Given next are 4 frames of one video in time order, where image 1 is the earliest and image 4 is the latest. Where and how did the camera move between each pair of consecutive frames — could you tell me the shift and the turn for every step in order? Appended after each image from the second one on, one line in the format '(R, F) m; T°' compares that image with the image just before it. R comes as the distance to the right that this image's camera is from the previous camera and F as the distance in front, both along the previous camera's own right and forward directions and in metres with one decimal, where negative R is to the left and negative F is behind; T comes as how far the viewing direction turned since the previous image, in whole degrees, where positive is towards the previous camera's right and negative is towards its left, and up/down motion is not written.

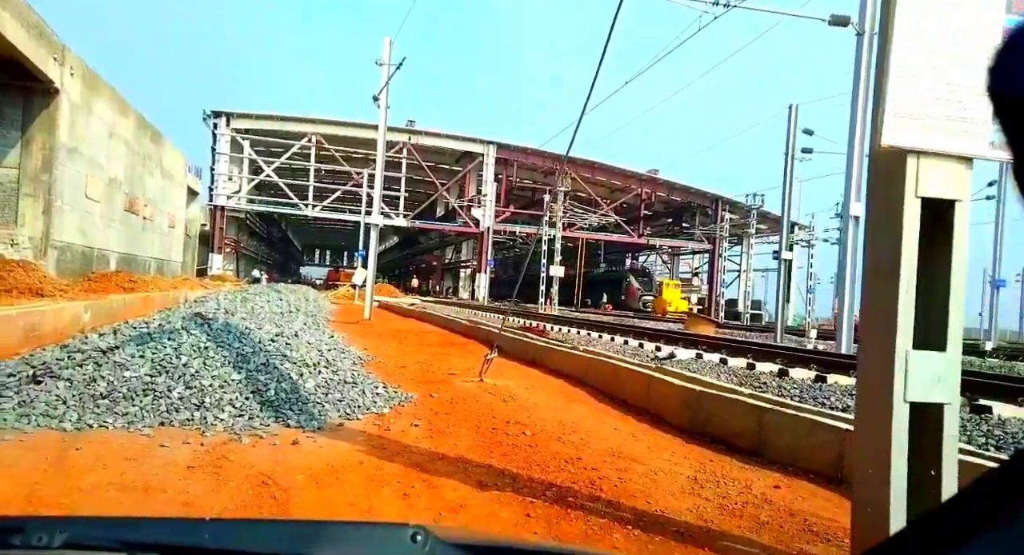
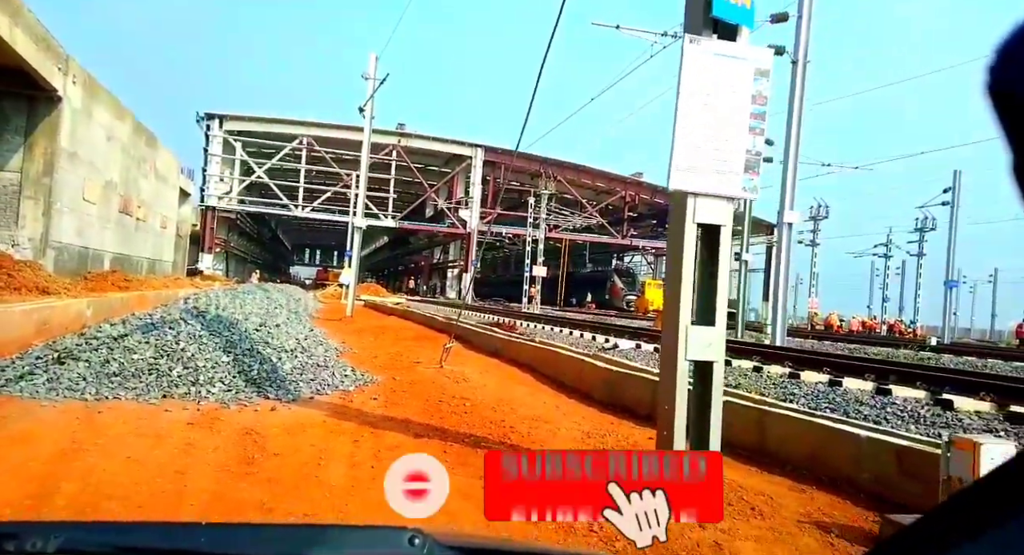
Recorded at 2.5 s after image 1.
(+0.7, -1.8) m; +1°
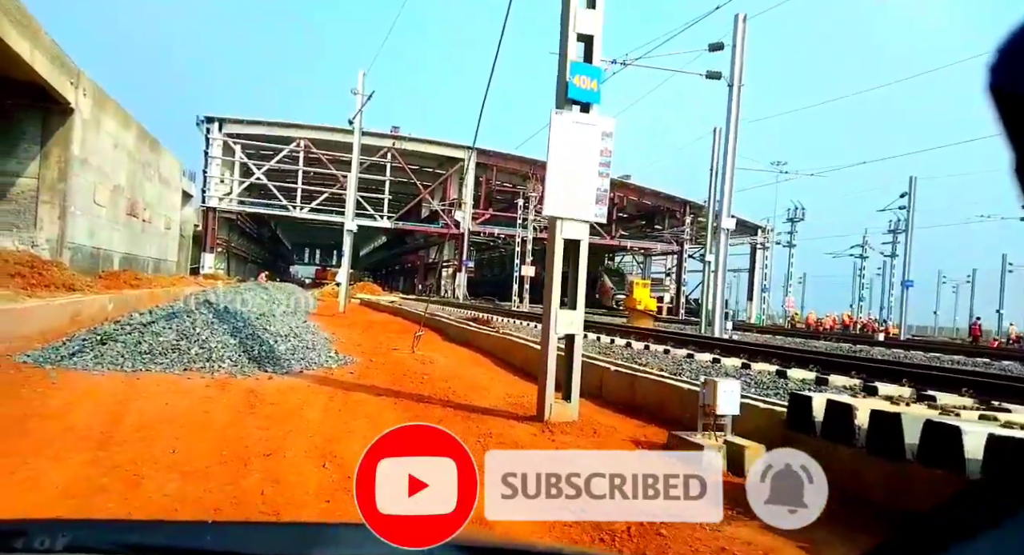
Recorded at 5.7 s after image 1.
(+0.9, -2.6) m; 0°
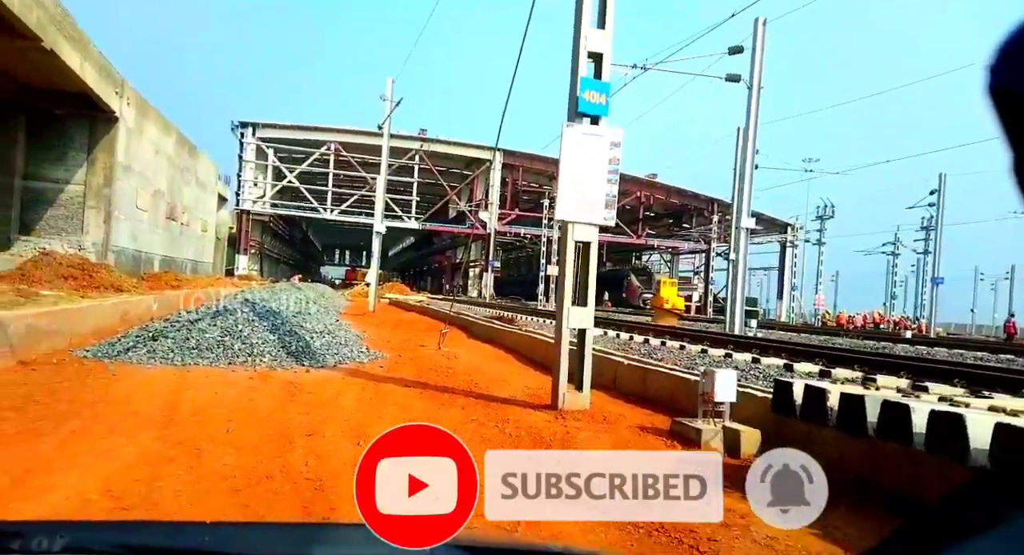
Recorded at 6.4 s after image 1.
(+0.1, -0.7) m; -2°
